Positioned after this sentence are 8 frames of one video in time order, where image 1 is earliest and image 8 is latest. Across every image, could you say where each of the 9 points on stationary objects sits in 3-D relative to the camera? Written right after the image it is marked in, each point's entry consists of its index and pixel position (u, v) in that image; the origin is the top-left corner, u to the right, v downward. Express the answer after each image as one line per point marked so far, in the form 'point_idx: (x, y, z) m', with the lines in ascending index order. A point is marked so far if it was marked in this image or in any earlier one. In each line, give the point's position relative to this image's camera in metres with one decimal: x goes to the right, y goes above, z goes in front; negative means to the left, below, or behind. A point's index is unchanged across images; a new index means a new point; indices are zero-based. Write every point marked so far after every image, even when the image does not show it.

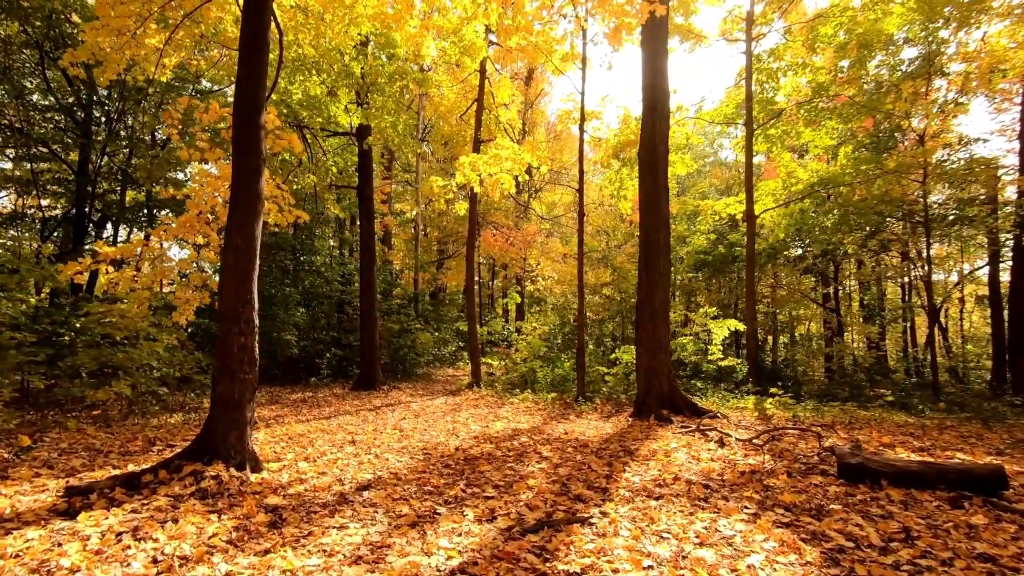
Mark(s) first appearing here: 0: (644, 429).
0: (+2.0, -2.1, +7.0) m
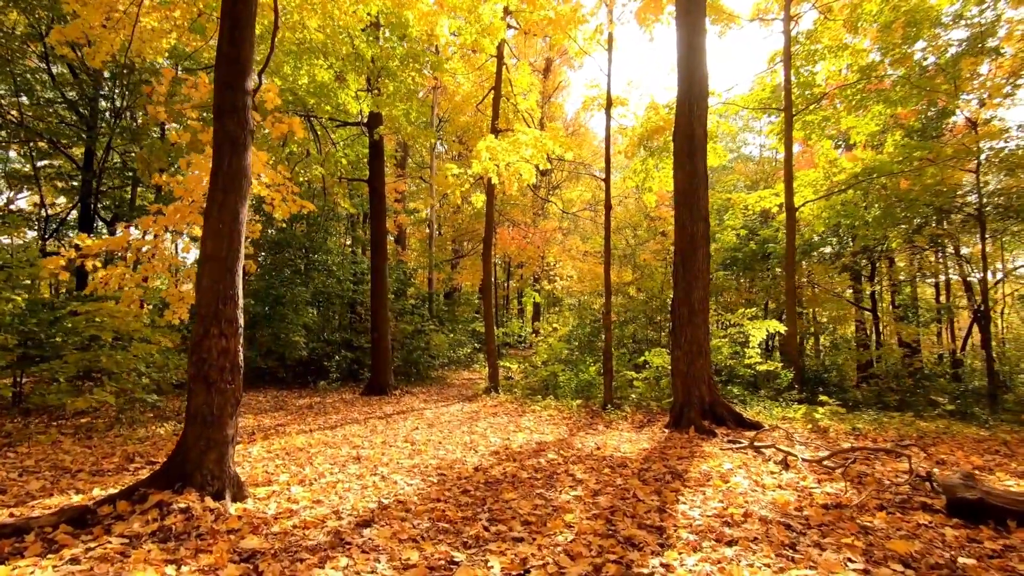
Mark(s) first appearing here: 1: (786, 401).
0: (+2.3, -2.1, +6.2) m
1: (+5.2, -2.2, +8.9) m
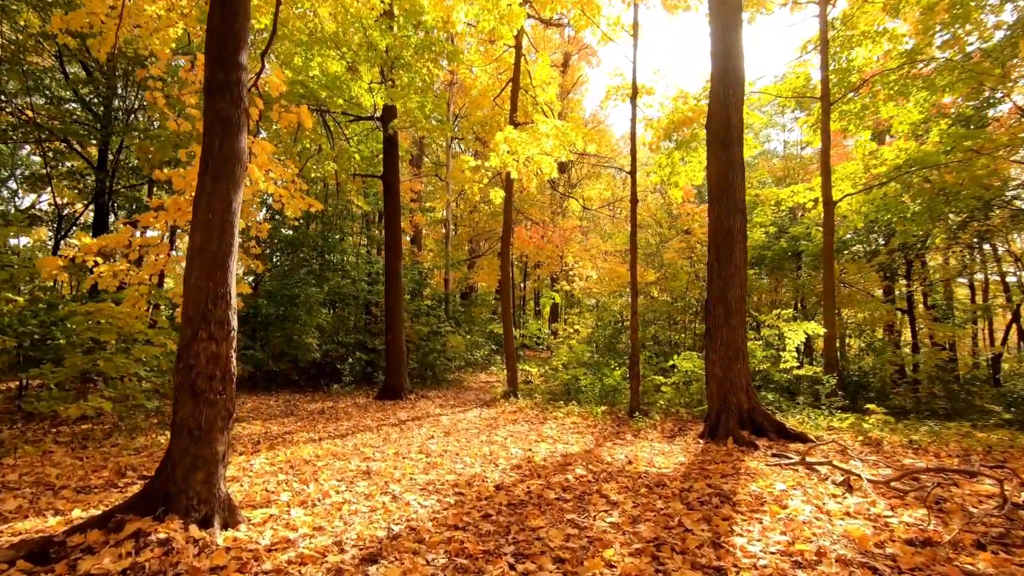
0: (+2.6, -2.1, +5.7) m
1: (+5.6, -2.1, +8.2) m
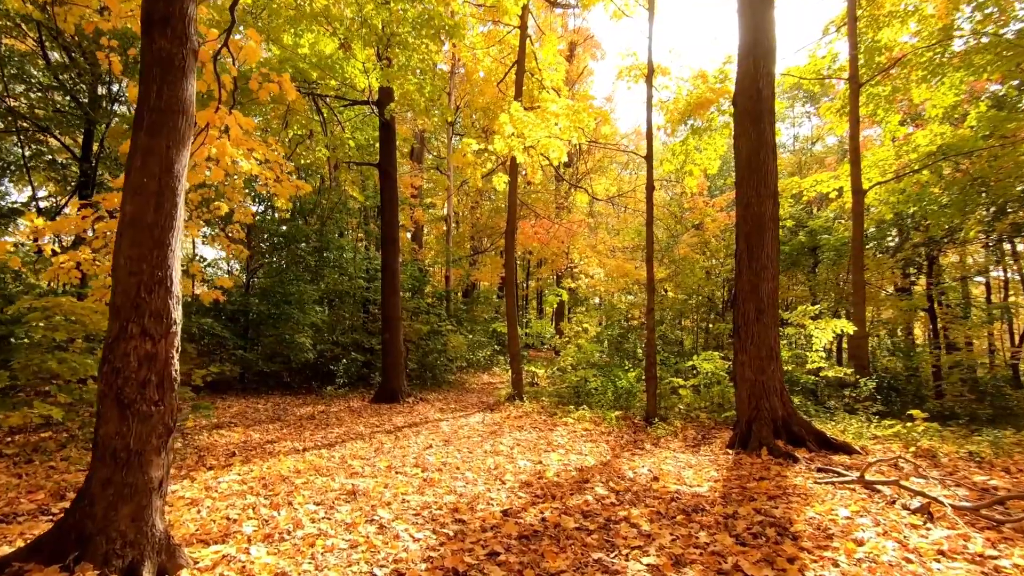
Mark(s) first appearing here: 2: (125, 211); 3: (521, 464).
0: (+2.7, -2.0, +5.0) m
1: (+5.7, -2.0, +7.5) m
2: (-2.1, +0.4, +2.5) m
3: (+0.1, -2.0, +5.3) m
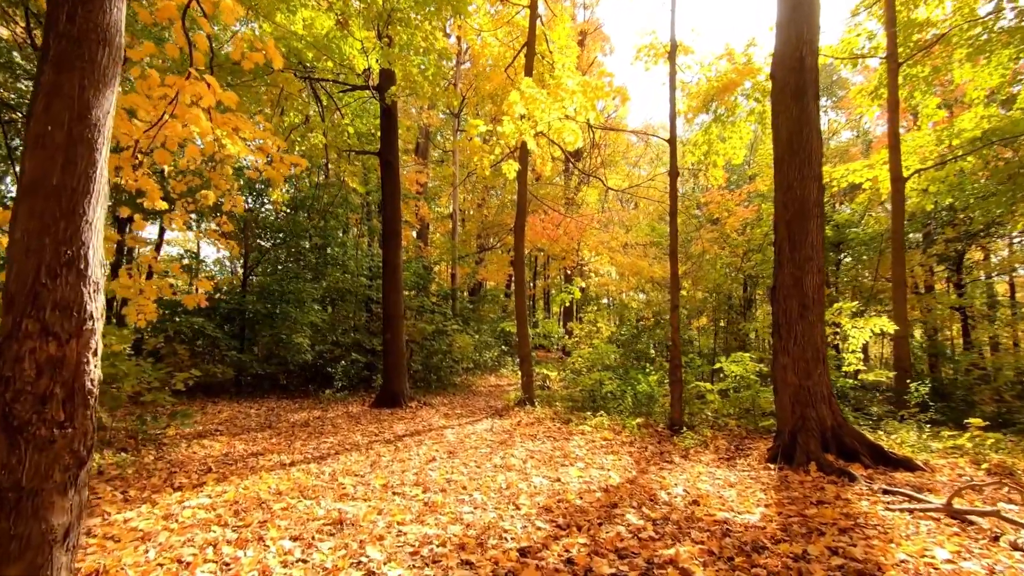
0: (+2.8, -1.9, +4.3) m
1: (+5.9, -2.0, +6.8) m
2: (-2.0, +0.5, +1.9) m
3: (+0.2, -1.9, +4.6) m
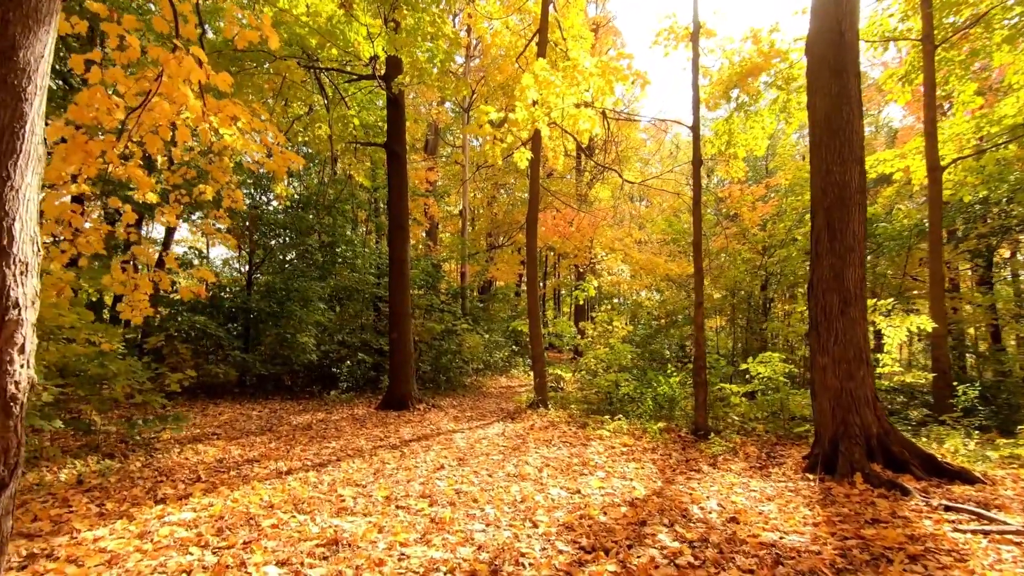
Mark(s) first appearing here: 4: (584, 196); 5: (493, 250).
0: (+3.0, -1.8, +3.8) m
1: (+6.0, -1.9, +6.3) m
2: (-1.9, +0.6, +1.5) m
3: (+0.4, -1.8, +4.2) m
4: (+2.3, +3.0, +15.0) m
5: (-0.7, +1.4, +16.4) m
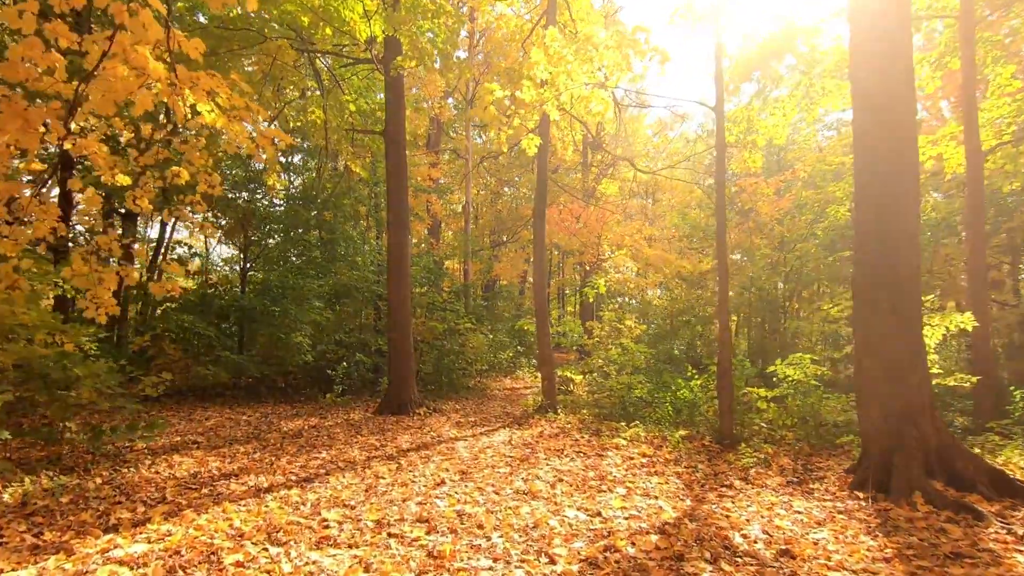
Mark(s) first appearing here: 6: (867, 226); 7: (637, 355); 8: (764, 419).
0: (+3.1, -1.8, +3.2) m
1: (+6.1, -1.8, +5.7) m
2: (-1.9, +0.6, +1.0) m
3: (+0.5, -1.8, +3.6) m
4: (+2.5, +3.0, +14.4) m
5: (-0.5, +1.4, +15.8) m
6: (+3.6, +0.6, +4.7) m
7: (+2.6, -1.4, +9.8) m
8: (+3.6, -1.9, +6.6) m
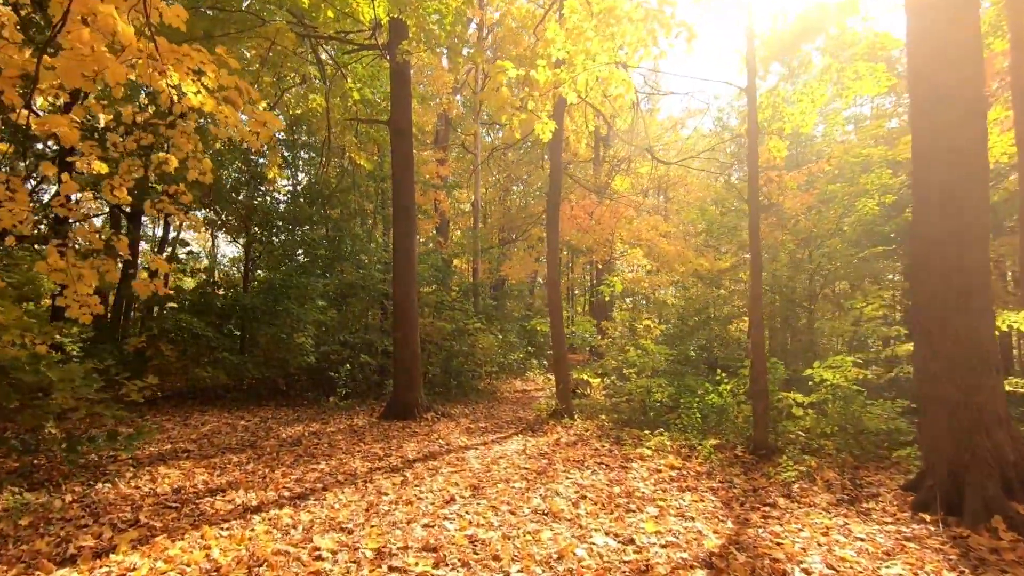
0: (+3.2, -1.7, +2.7) m
1: (+6.3, -1.8, +5.1) m
2: (-1.8, +0.7, +0.6) m
3: (+0.6, -1.7, +3.2) m
4: (+2.8, +3.1, +13.9) m
5: (-0.2, +1.4, +15.4) m
6: (+3.7, +0.7, +4.1) m
7: (+2.9, -1.4, +9.3) m
8: (+3.8, -1.8, +6.1) m
